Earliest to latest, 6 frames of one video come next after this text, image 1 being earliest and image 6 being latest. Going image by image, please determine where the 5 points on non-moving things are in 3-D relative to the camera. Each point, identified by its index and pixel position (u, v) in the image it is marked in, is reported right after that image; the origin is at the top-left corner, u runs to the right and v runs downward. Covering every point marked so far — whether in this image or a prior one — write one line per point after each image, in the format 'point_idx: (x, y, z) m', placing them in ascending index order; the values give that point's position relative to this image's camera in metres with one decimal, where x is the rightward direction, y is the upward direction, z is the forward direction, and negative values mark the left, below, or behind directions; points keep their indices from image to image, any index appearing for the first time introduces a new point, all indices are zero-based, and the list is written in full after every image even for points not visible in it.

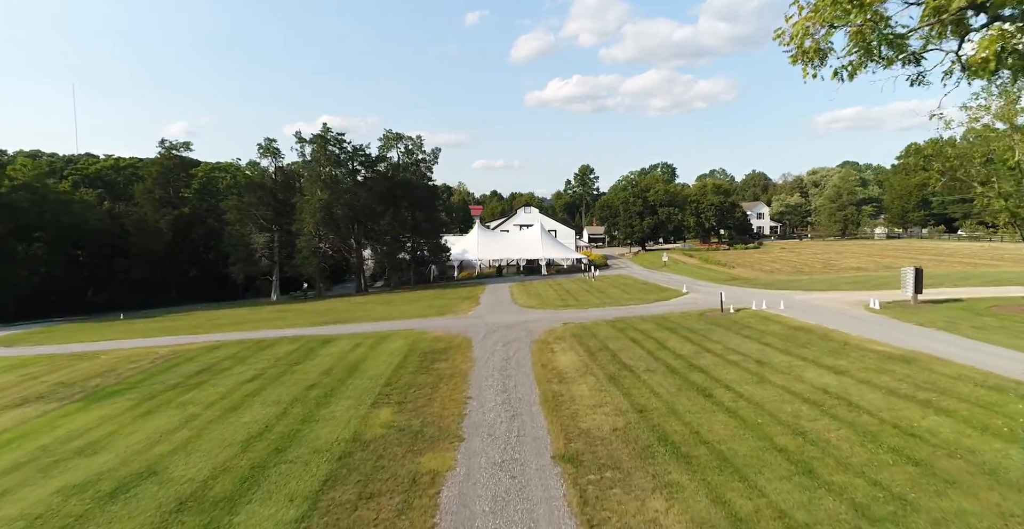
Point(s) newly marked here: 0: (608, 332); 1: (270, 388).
0: (+3.1, -2.2, +20.0) m
1: (-5.7, -2.9, +14.6) m
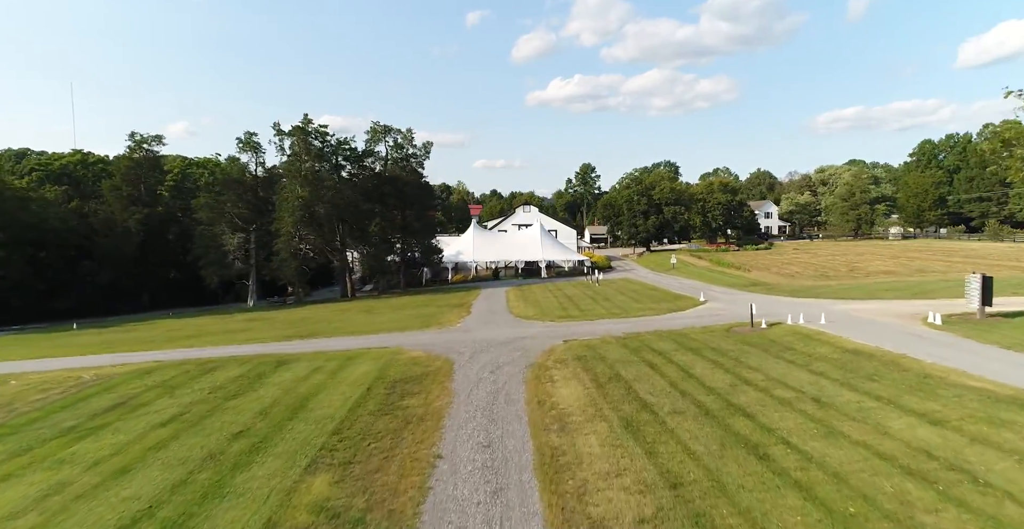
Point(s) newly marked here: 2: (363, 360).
0: (+2.9, -2.4, +16.6) m
1: (-5.9, -3.1, +11.3) m
2: (-4.2, -2.7, +17.5) m
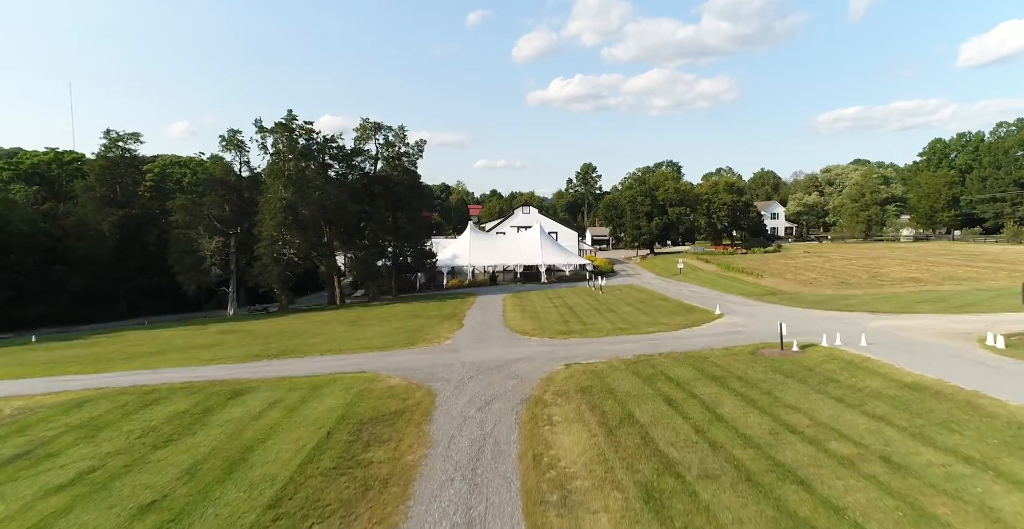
0: (+2.7, -2.7, +14.2) m
1: (-6.1, -3.4, +8.8) m
2: (-4.3, -3.0, +15.0) m
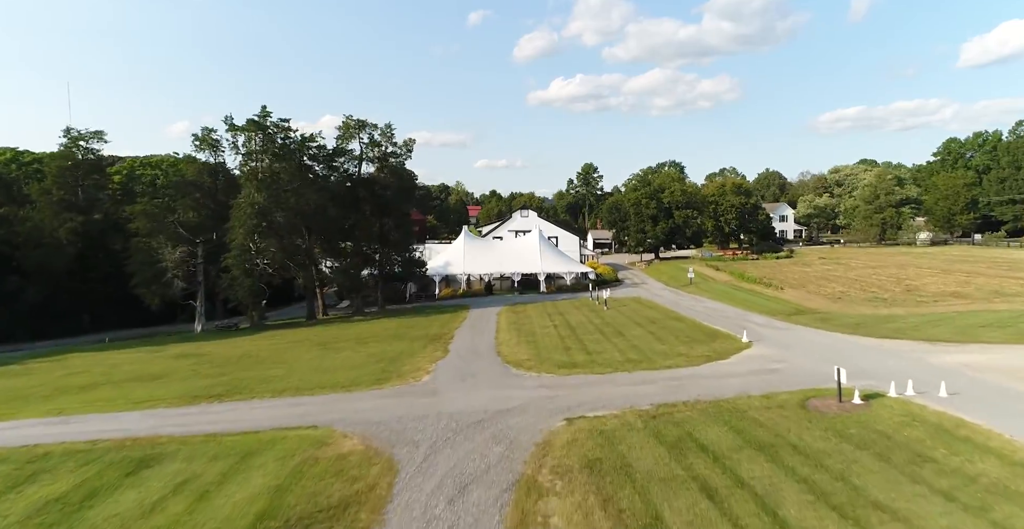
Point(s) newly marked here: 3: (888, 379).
0: (+2.4, -3.3, +10.8) m
1: (-6.3, -4.0, +5.4) m
2: (-4.6, -3.6, +11.6) m
3: (+8.4, -2.6, +14.2) m
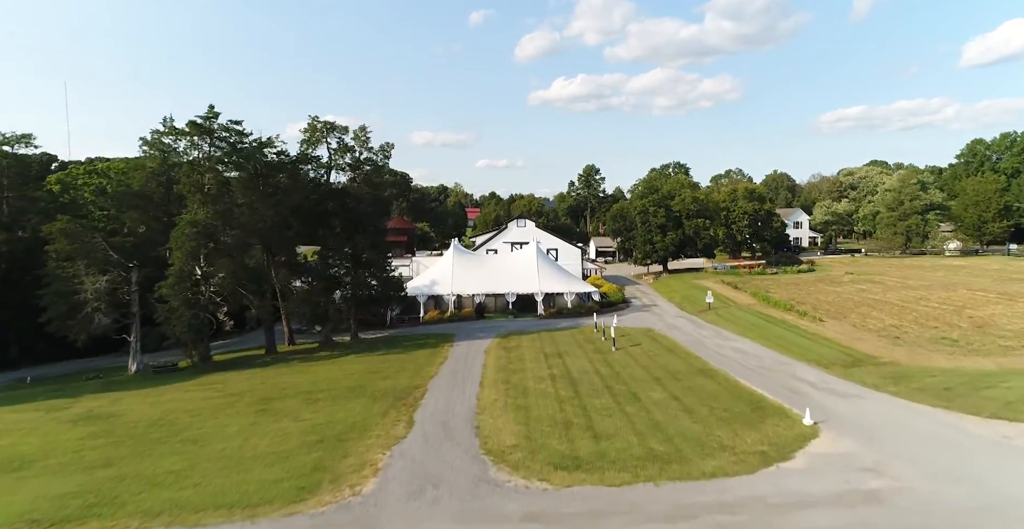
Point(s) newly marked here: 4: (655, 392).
0: (+1.9, -4.6, +5.5) m
1: (-6.8, -5.3, +0.2) m
2: (-5.1, -4.9, +6.4) m
3: (+8.0, -3.8, +9.0) m
4: (+4.2, -3.7, +18.6) m
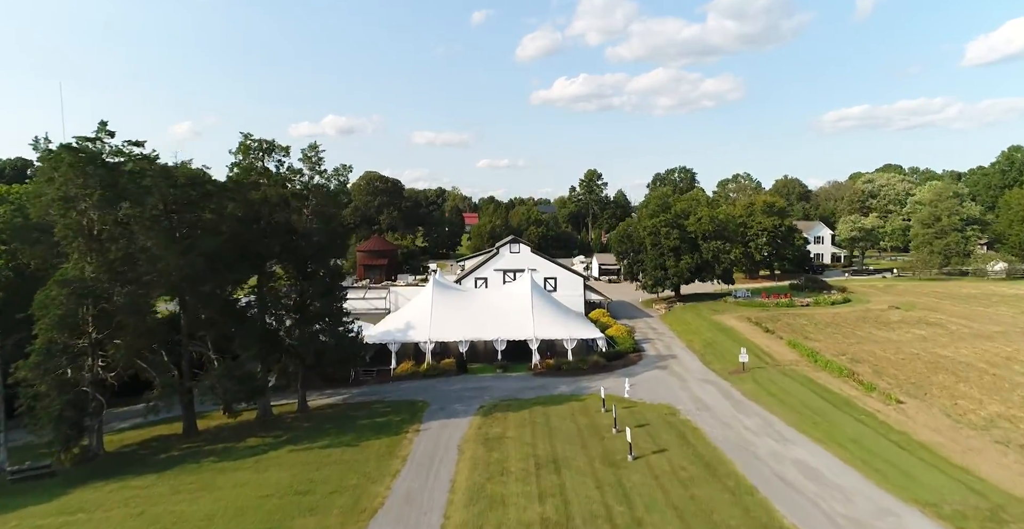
0: (+1.3, -7.0, -1.4) m
1: (-7.5, -7.7, -6.7) m
2: (-5.7, -7.2, -0.5) m
3: (+7.3, -6.2, +2.0) m
4: (+3.6, -6.1, +11.6) m
